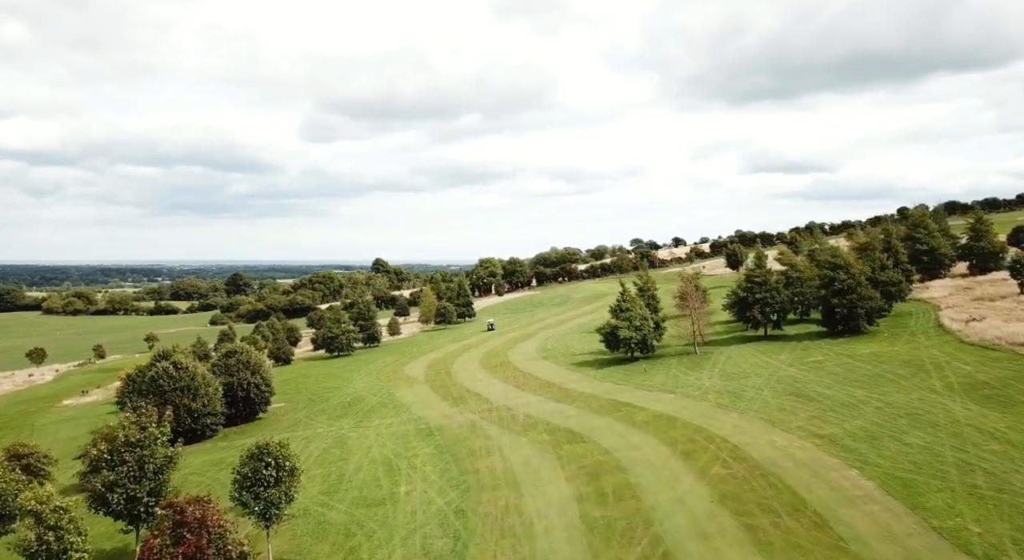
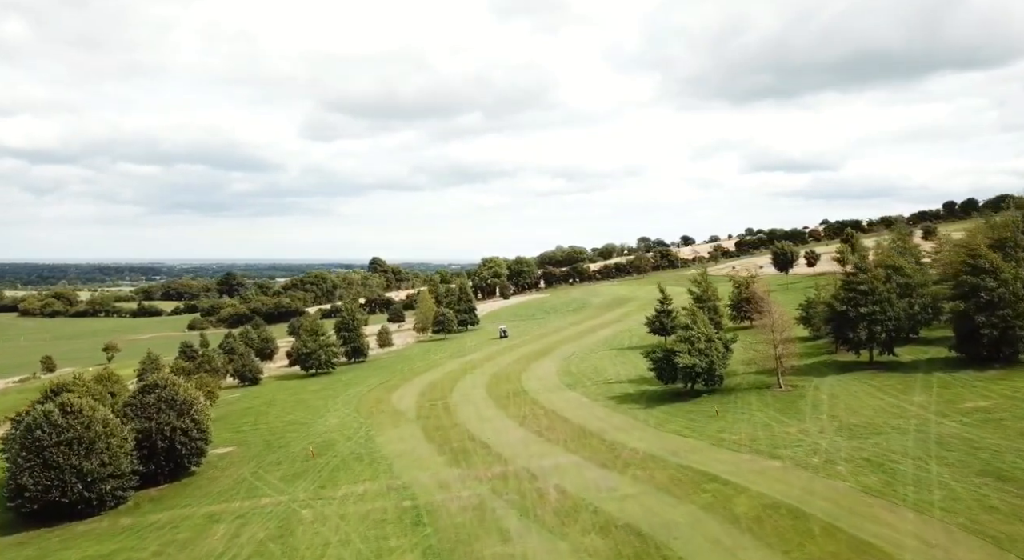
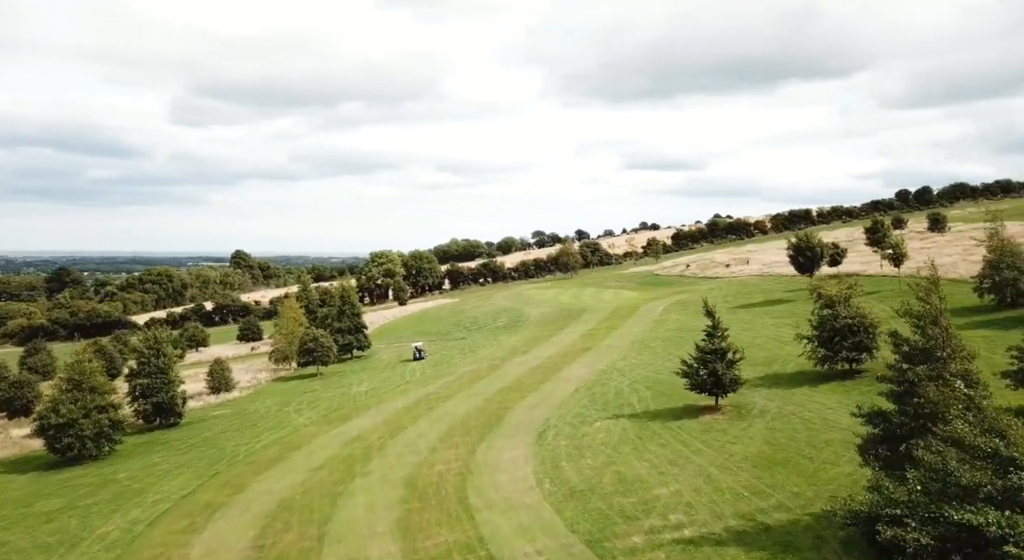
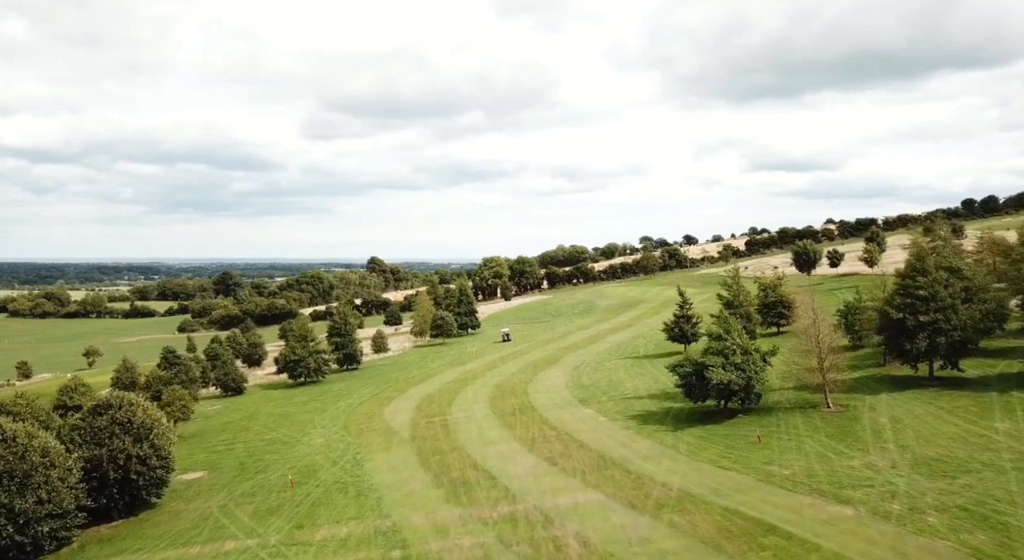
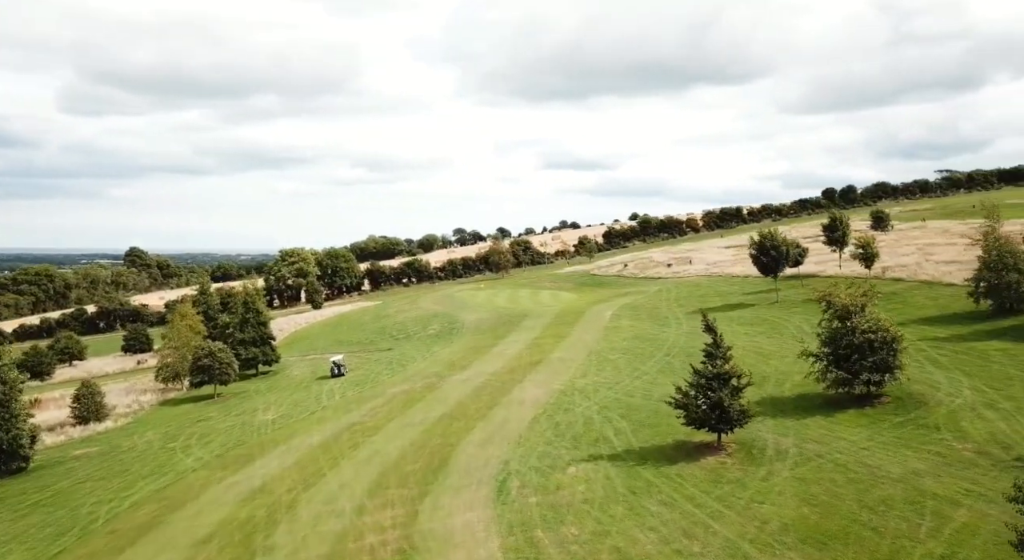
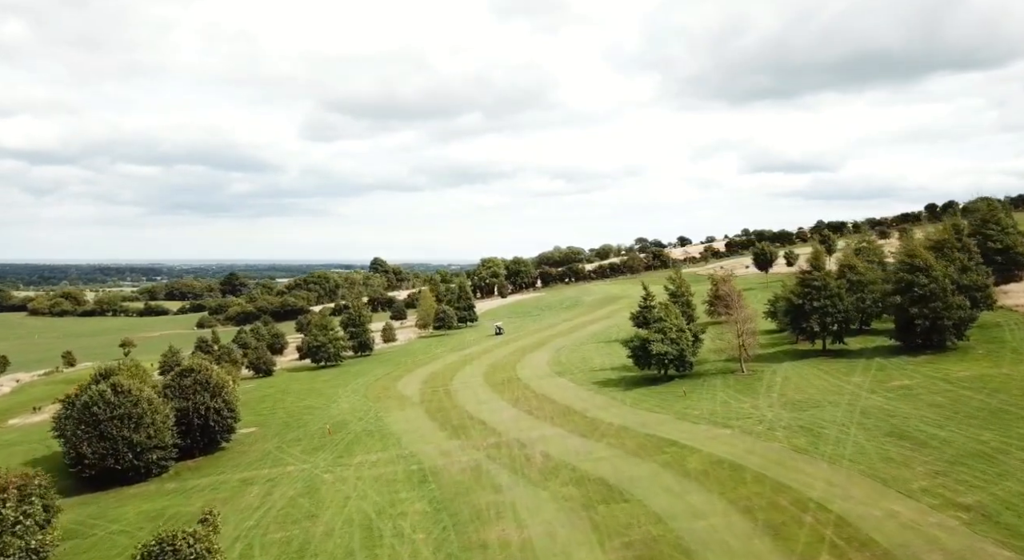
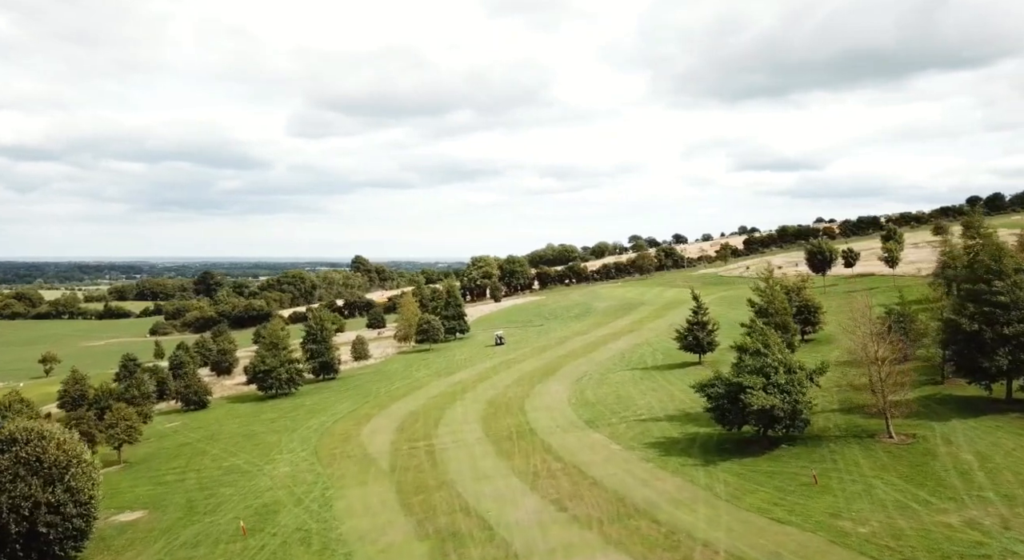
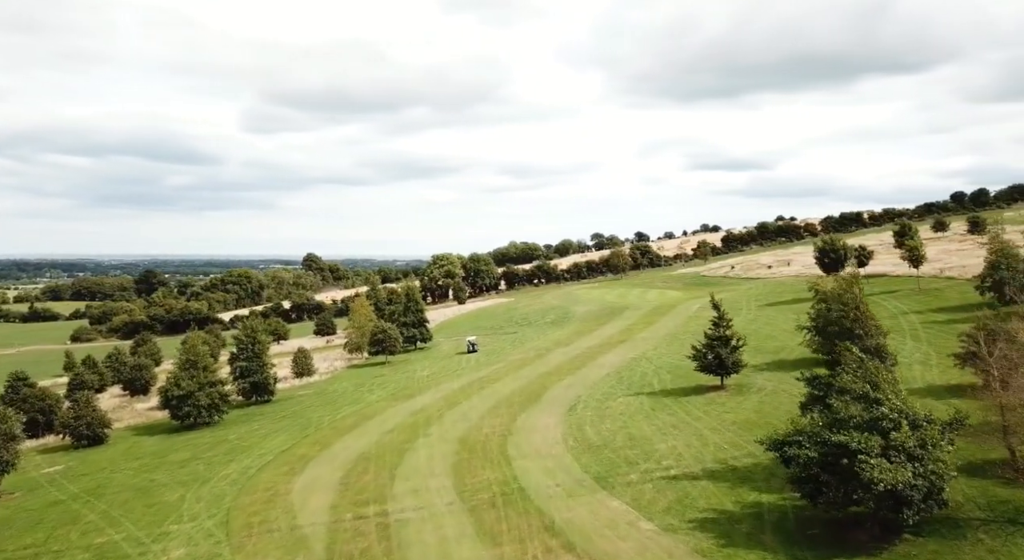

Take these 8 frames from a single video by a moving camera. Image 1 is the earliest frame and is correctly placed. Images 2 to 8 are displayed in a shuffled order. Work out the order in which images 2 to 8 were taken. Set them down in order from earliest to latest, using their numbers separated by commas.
6, 2, 4, 7, 8, 3, 5
